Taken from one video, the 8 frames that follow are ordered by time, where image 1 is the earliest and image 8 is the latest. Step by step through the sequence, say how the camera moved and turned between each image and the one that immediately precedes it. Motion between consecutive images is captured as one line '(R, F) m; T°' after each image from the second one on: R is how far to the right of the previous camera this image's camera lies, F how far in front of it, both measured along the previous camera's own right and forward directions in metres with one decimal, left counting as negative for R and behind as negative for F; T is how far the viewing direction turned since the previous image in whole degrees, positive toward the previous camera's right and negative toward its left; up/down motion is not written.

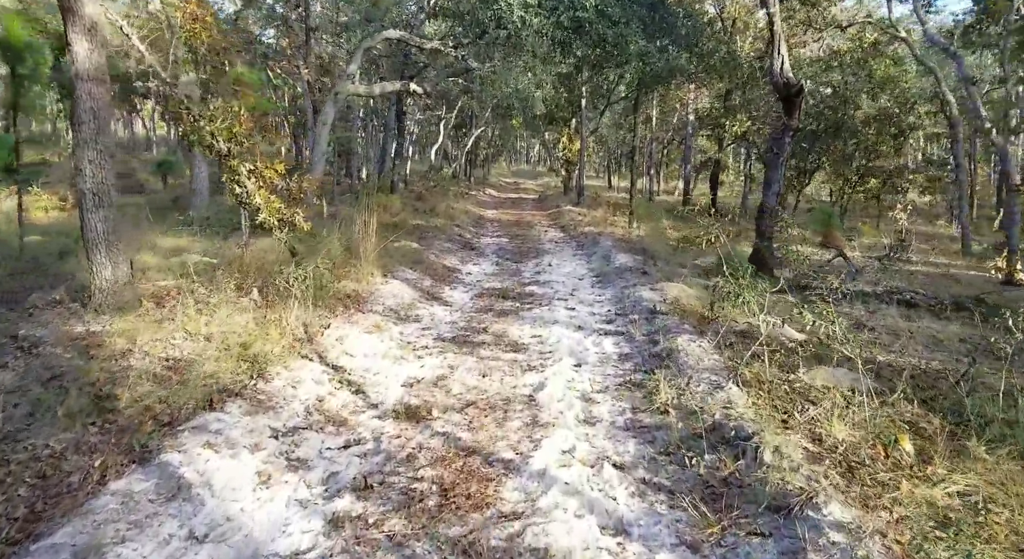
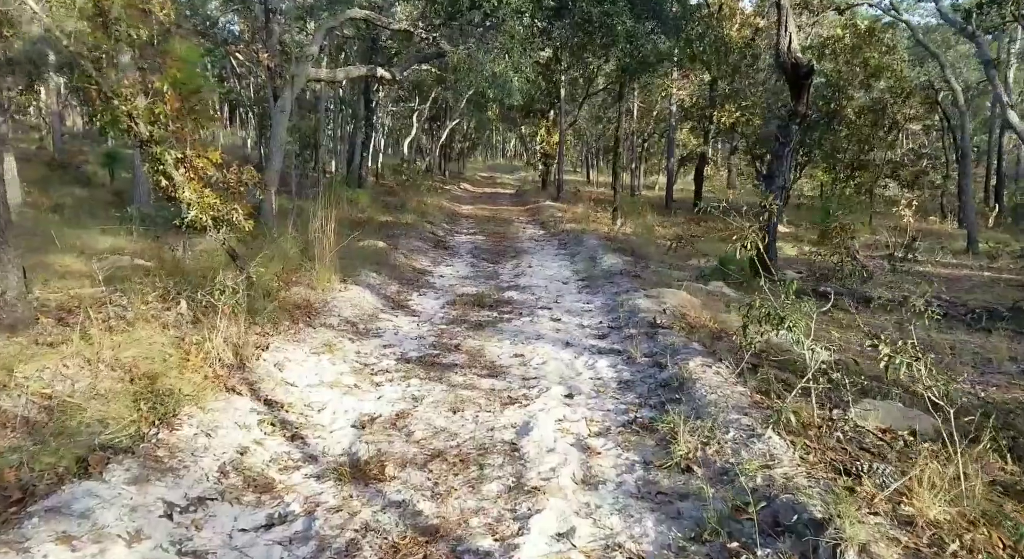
(0.0, +1.4) m; +2°
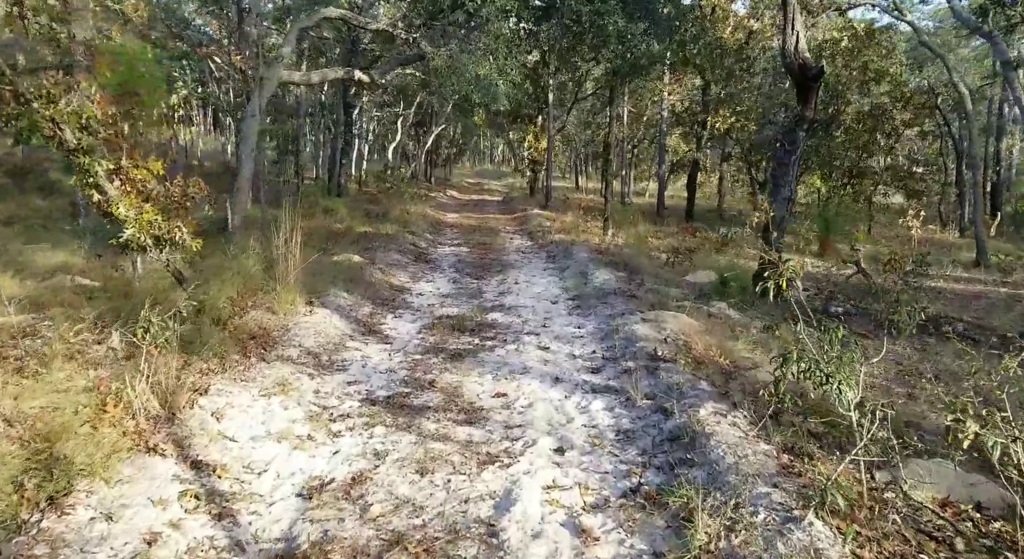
(+0.1, +0.9) m; +1°
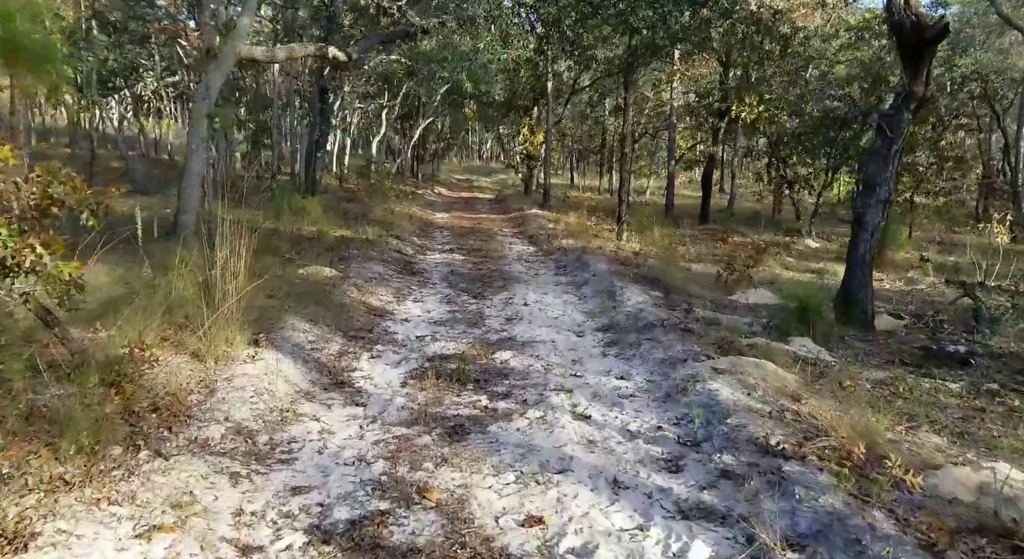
(-0.3, +2.5) m; +1°
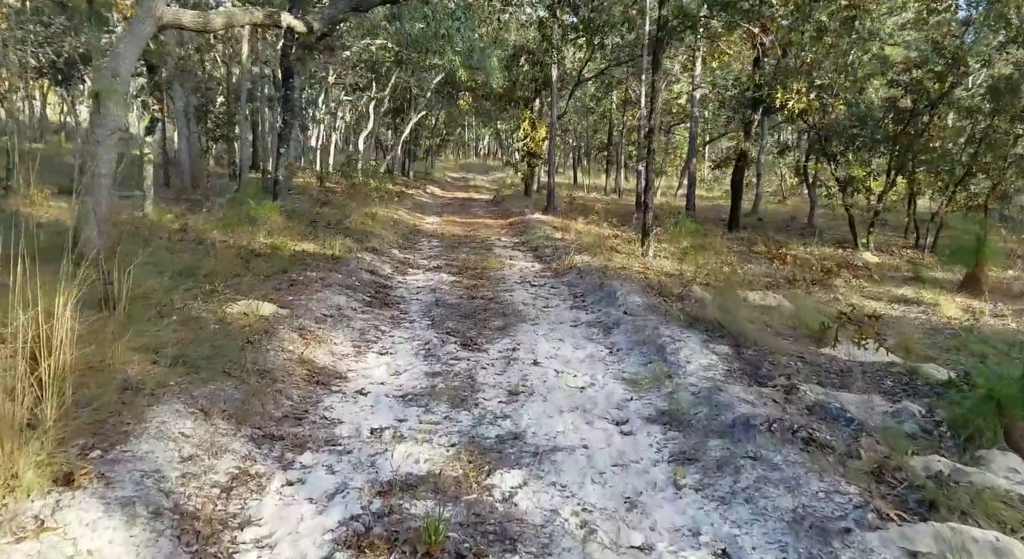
(-0.1, +3.1) m; 0°
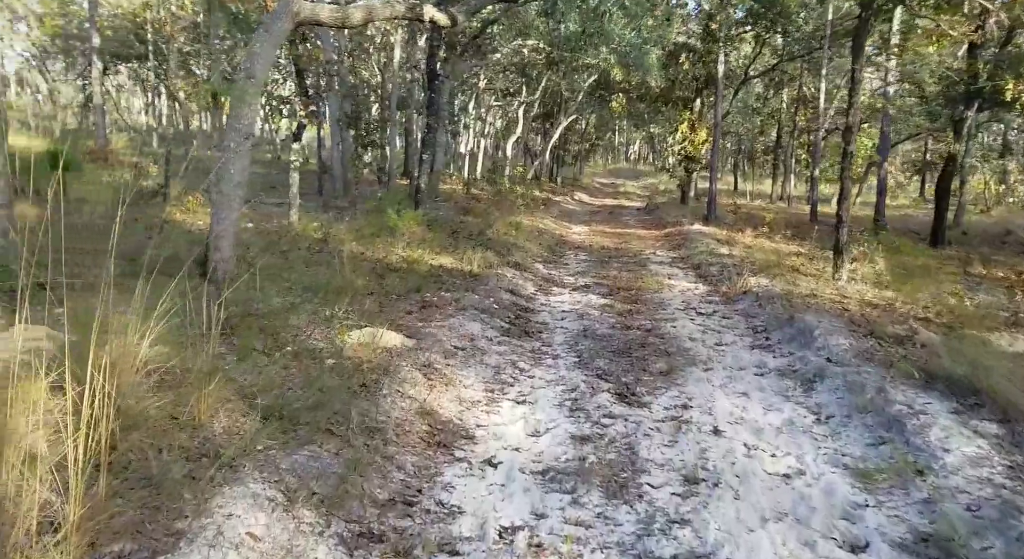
(-0.2, +1.5) m; -10°
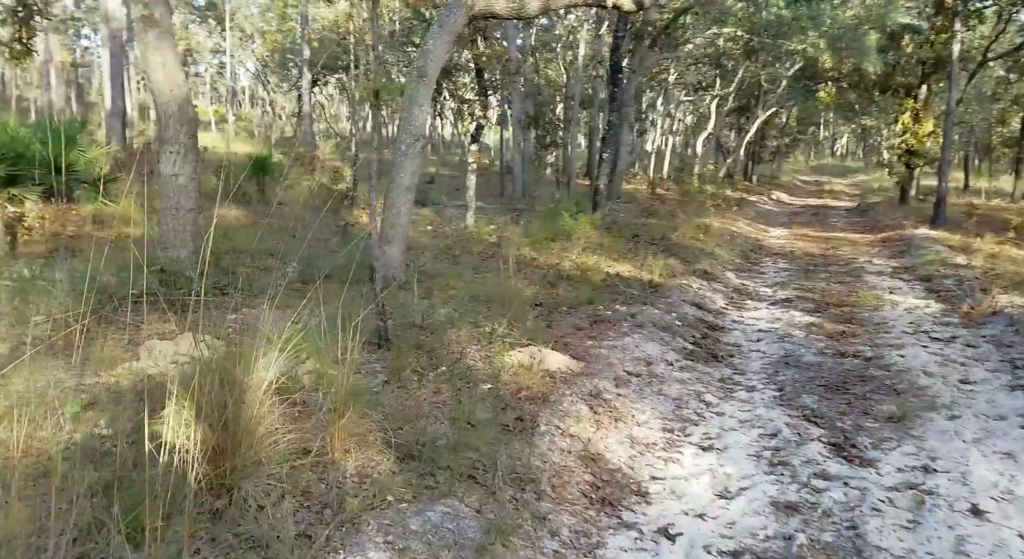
(0.0, +1.0) m; -13°
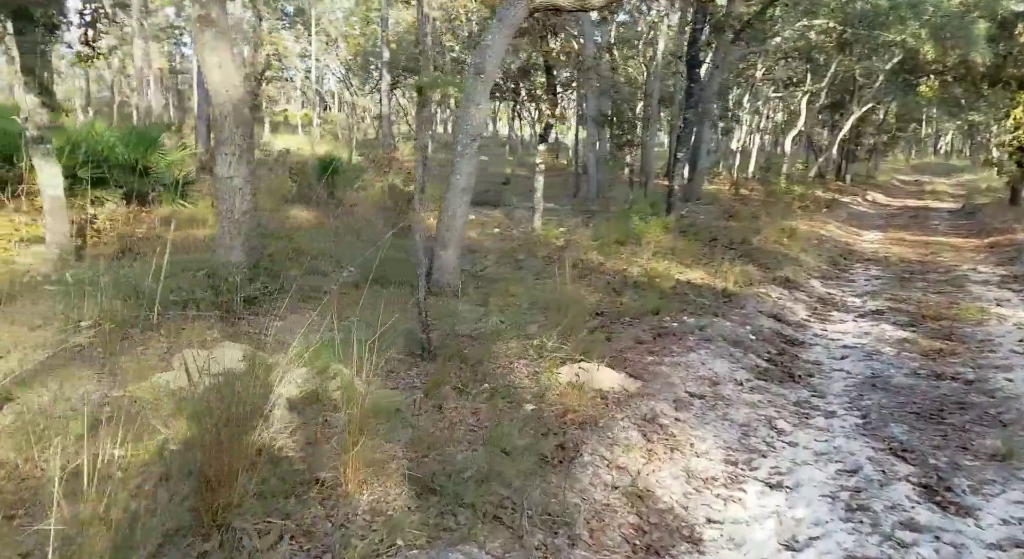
(+0.2, +0.5) m; -6°
